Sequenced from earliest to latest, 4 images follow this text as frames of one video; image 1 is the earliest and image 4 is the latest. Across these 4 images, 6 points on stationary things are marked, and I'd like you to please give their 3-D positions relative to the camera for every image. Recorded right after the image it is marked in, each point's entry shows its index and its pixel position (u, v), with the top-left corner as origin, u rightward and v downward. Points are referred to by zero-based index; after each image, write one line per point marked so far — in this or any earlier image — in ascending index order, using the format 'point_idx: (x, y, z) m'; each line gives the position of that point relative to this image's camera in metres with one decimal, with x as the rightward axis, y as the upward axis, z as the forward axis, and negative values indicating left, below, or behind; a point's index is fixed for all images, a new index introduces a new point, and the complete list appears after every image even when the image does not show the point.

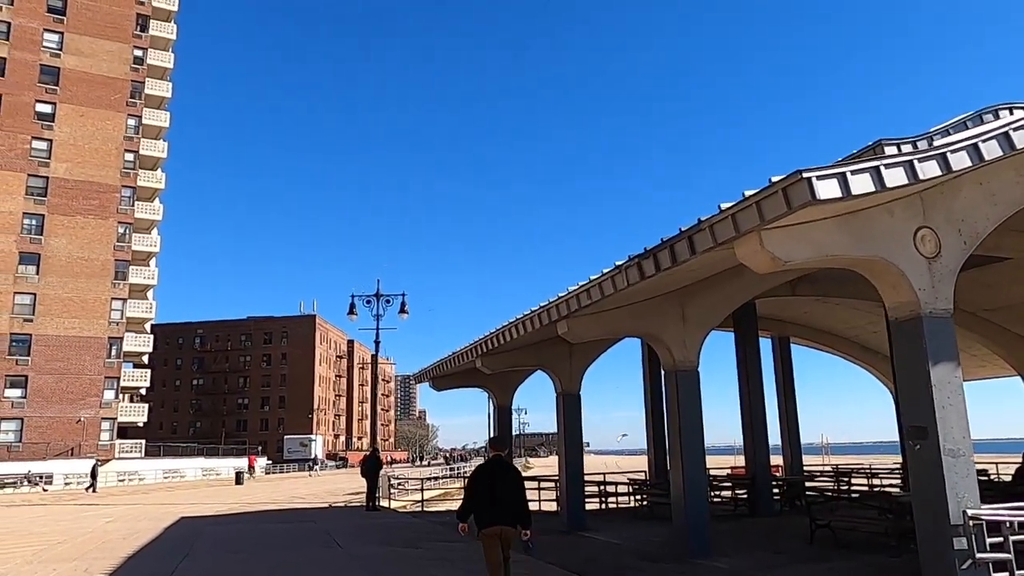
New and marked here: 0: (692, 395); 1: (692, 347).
0: (+2.6, -1.5, +10.8) m
1: (+2.6, -0.9, +10.9) m
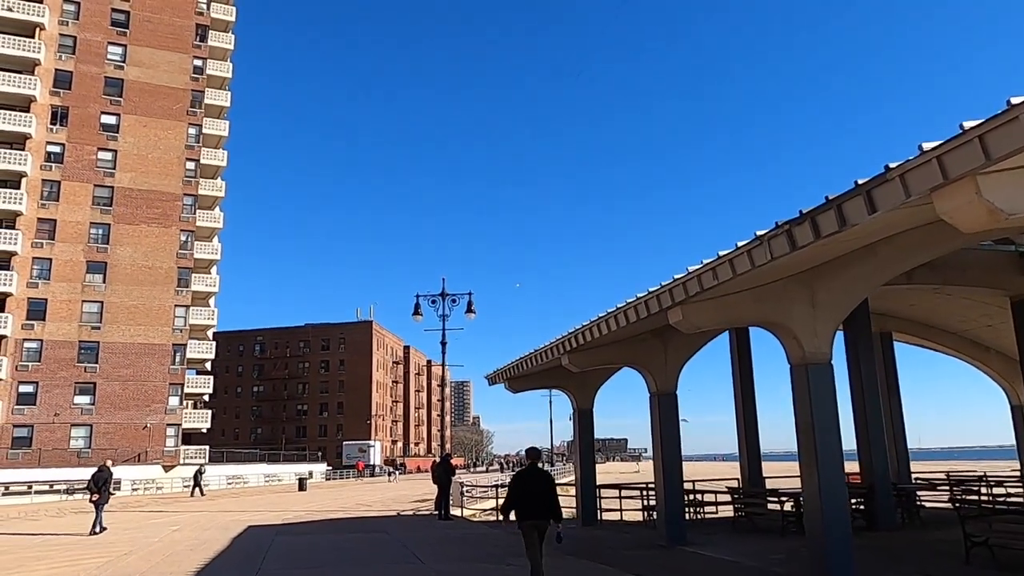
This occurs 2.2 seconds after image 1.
0: (+3.9, -1.3, +9.3) m
1: (+3.9, -0.6, +9.5) m
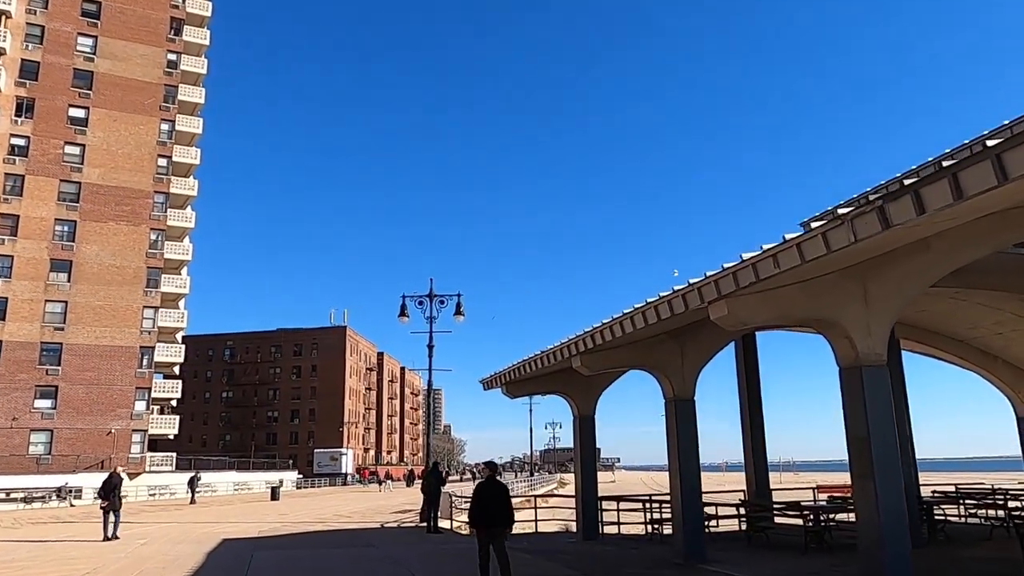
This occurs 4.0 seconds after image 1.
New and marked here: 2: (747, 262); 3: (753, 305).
0: (+4.1, -1.2, +8.5) m
1: (+4.2, -0.6, +8.6) m
2: (+2.5, +0.3, +8.3) m
3: (+2.8, -0.2, +8.9) m
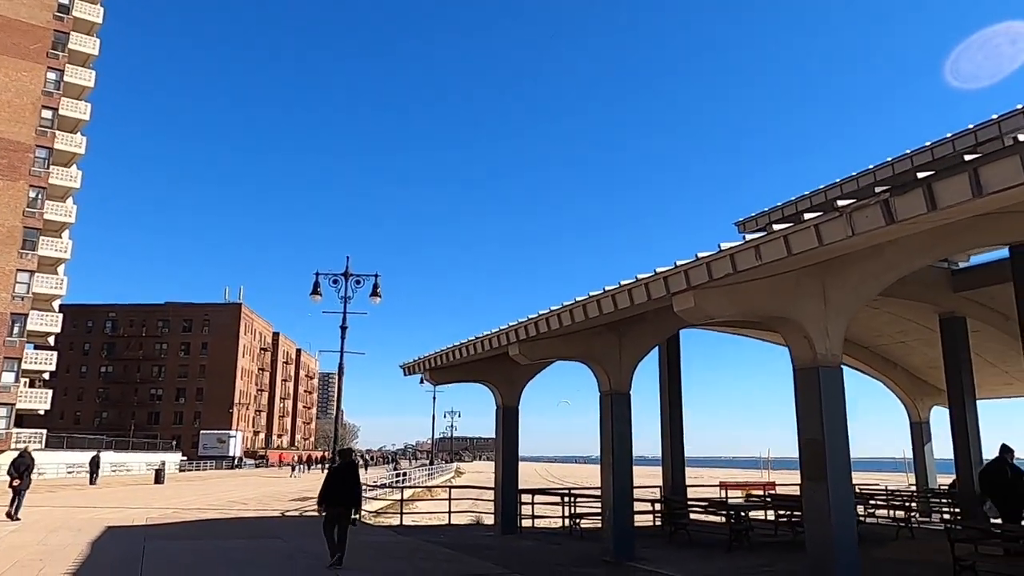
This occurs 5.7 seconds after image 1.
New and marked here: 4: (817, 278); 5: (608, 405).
0: (+3.6, -1.2, +8.4) m
1: (+3.6, -0.6, +8.5) m
2: (+2.1, +0.3, +7.9) m
3: (+2.2, -0.1, +8.6) m
4: (+3.5, +0.1, +8.7) m
5: (+1.6, -1.9, +12.2) m
